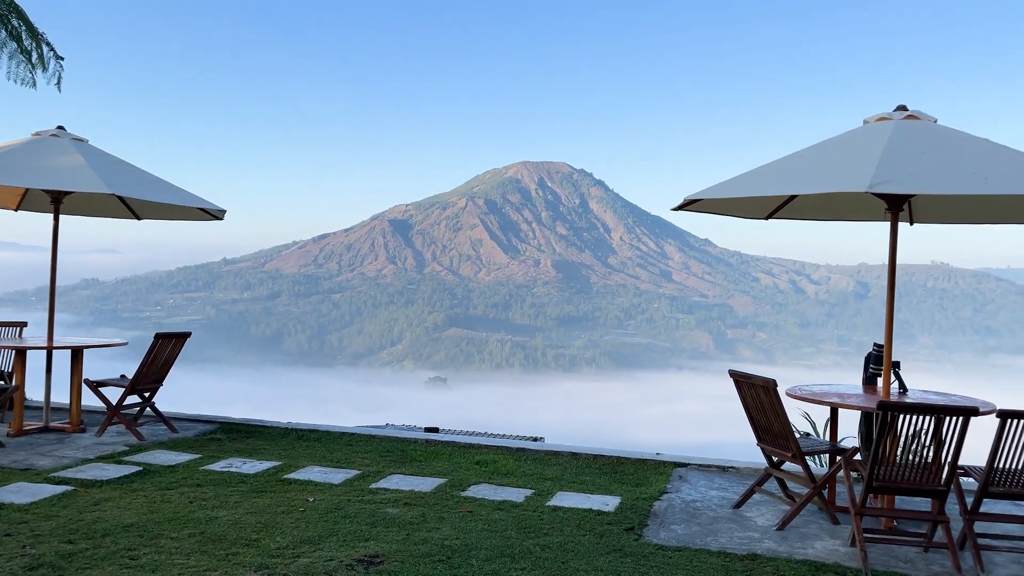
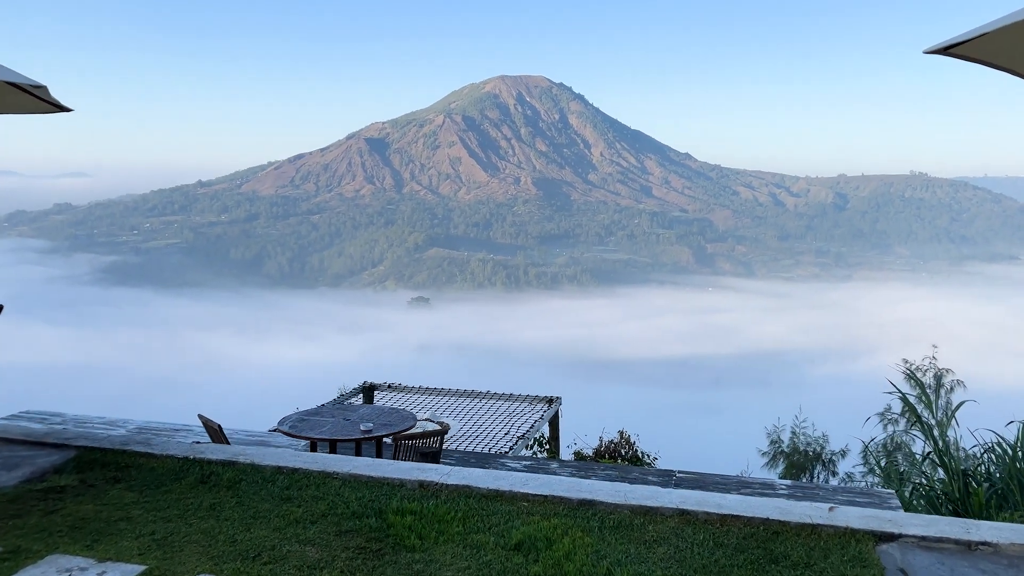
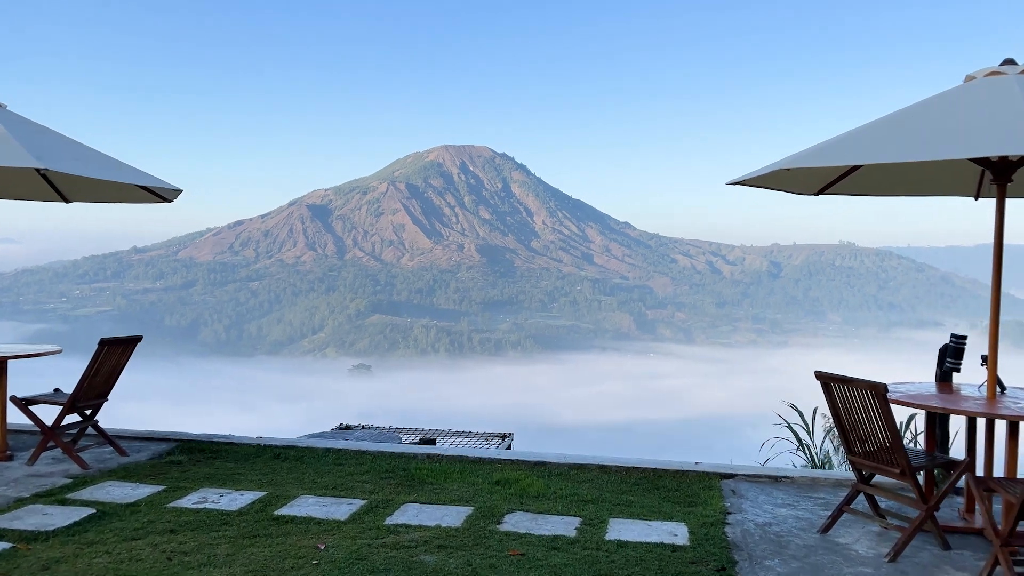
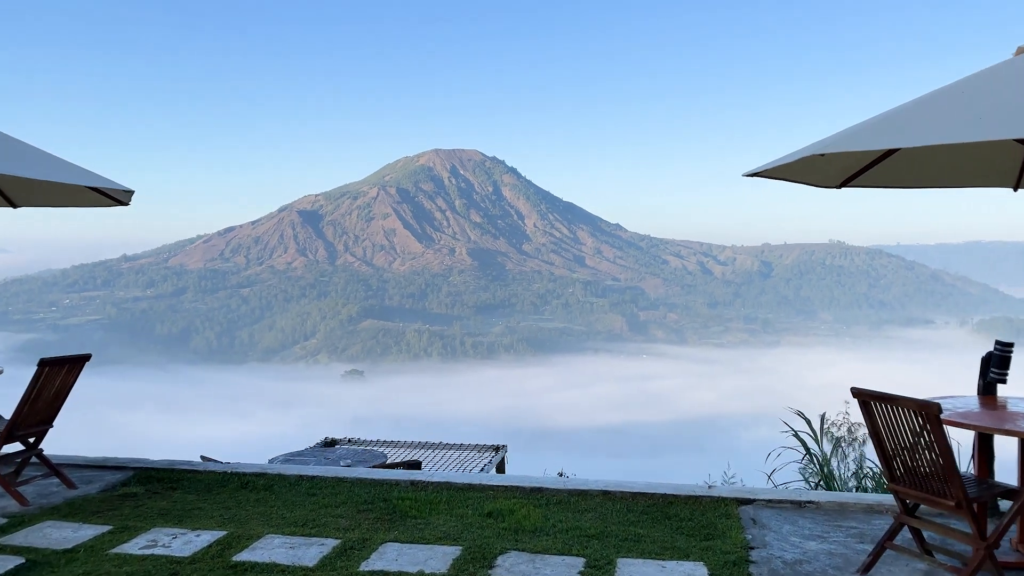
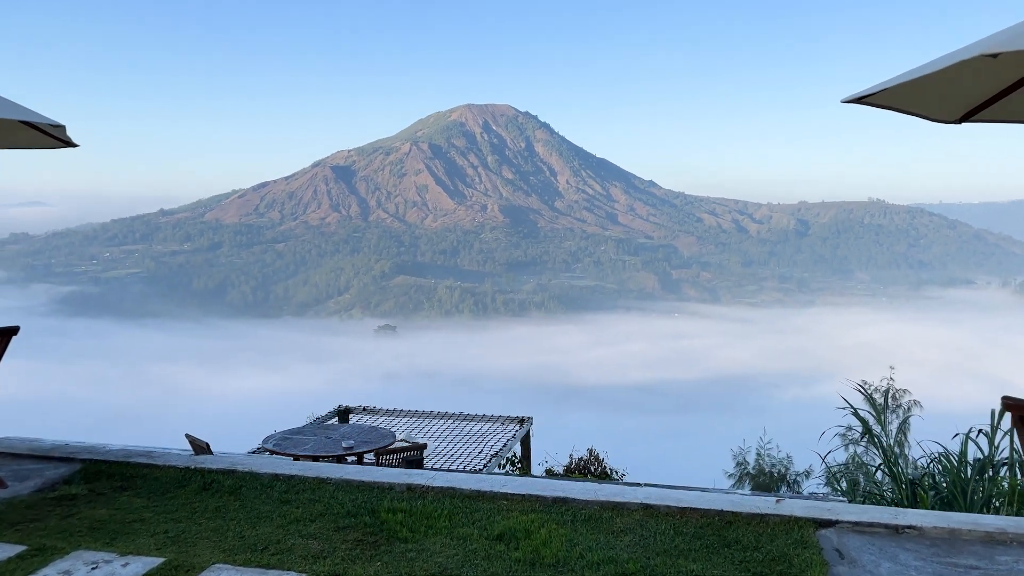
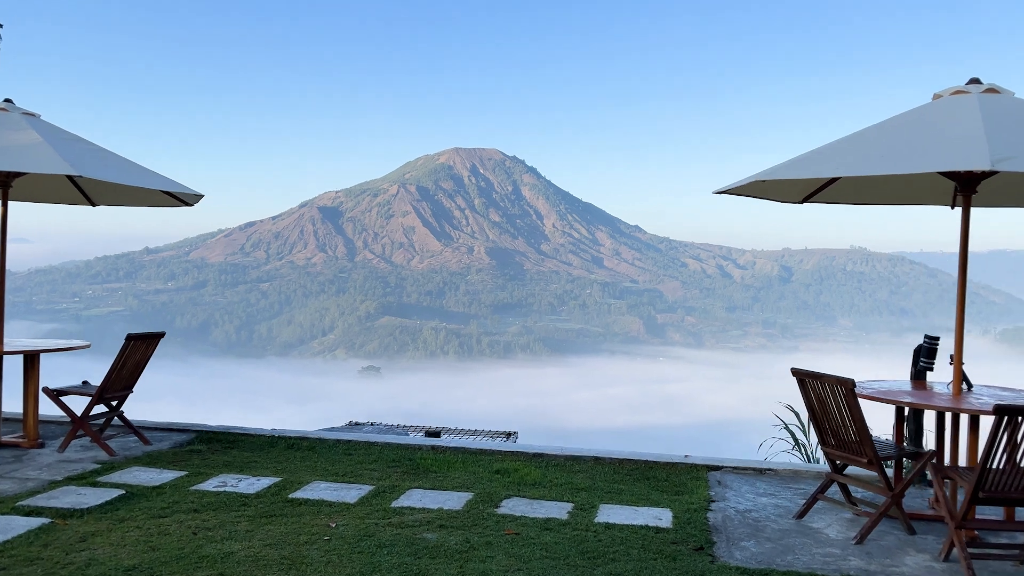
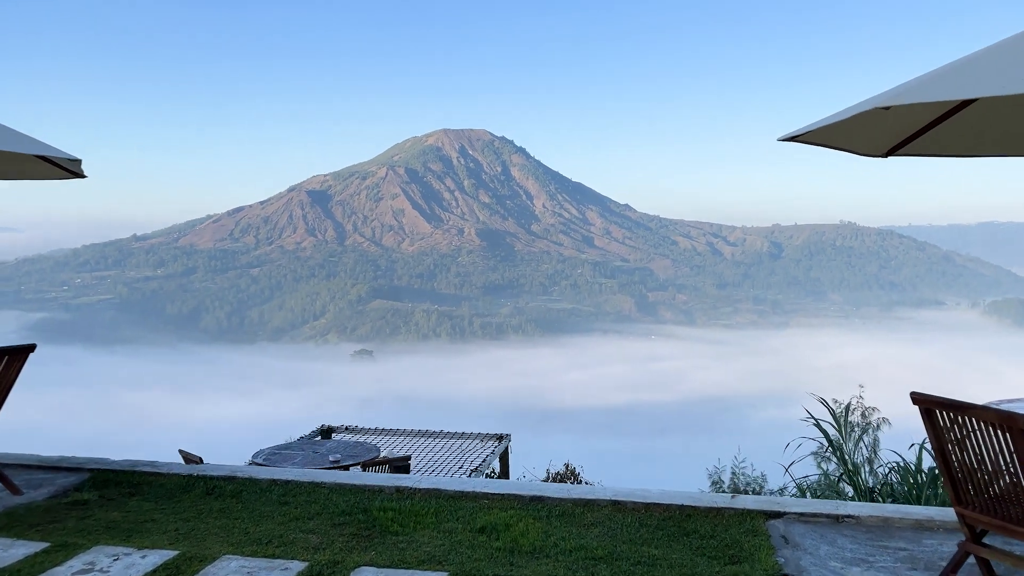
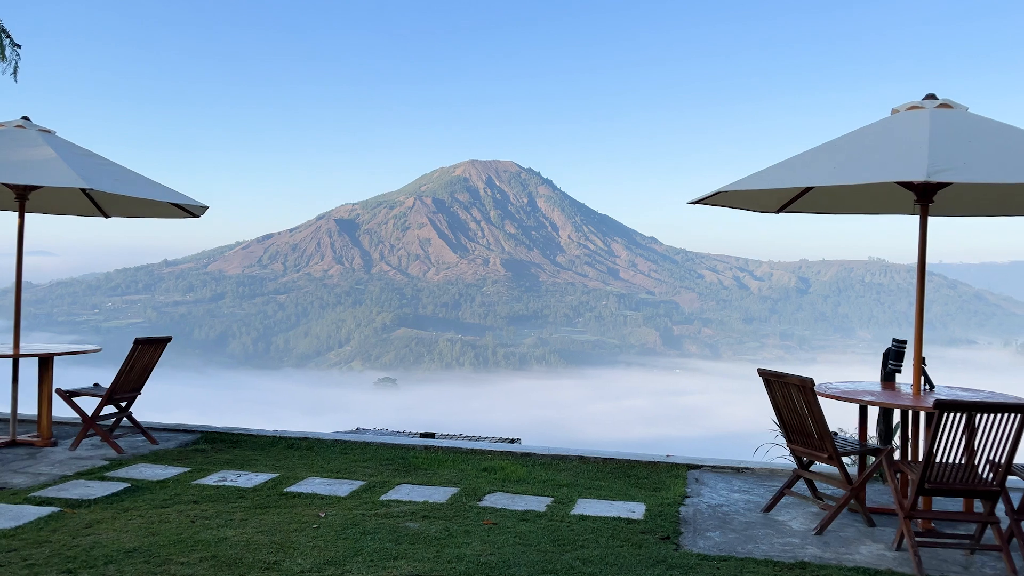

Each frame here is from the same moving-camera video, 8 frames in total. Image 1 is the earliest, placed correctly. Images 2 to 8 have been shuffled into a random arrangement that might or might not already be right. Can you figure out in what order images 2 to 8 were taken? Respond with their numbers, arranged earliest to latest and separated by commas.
8, 6, 3, 4, 7, 5, 2
